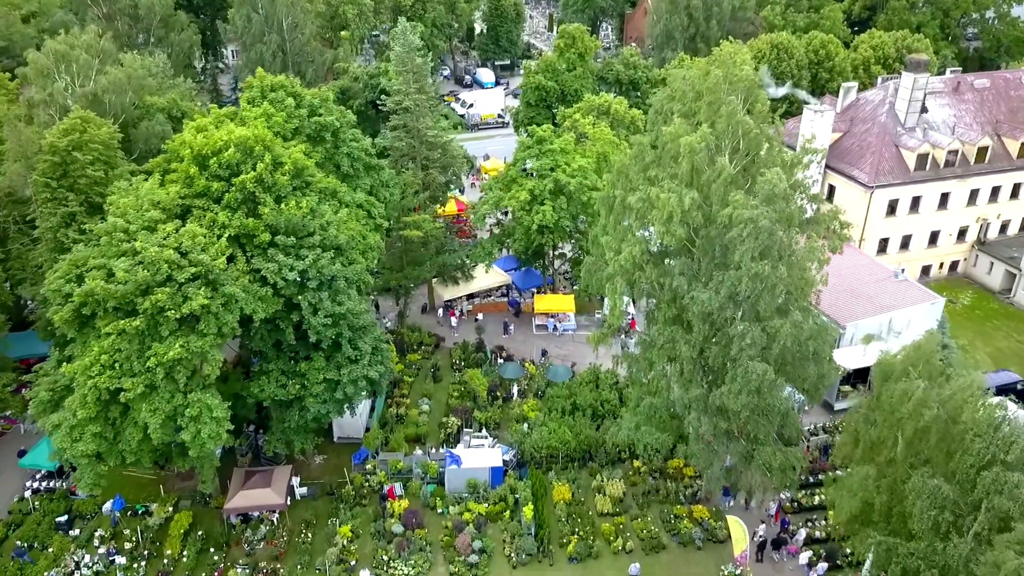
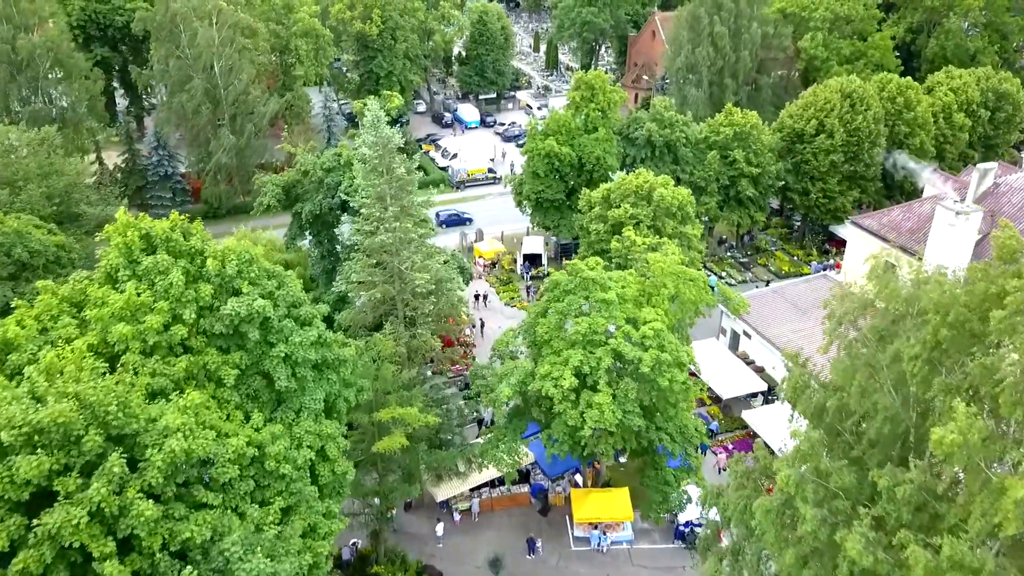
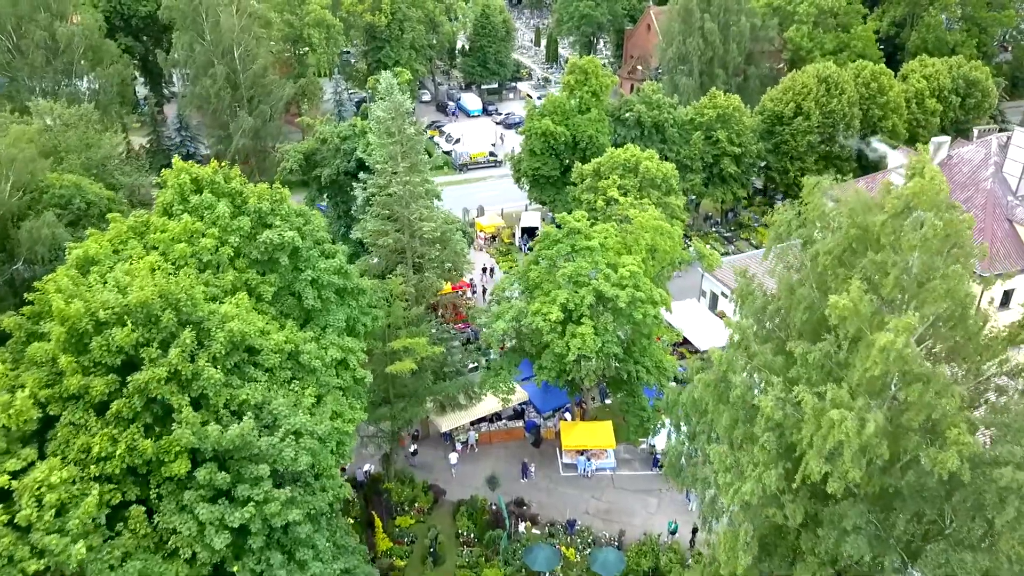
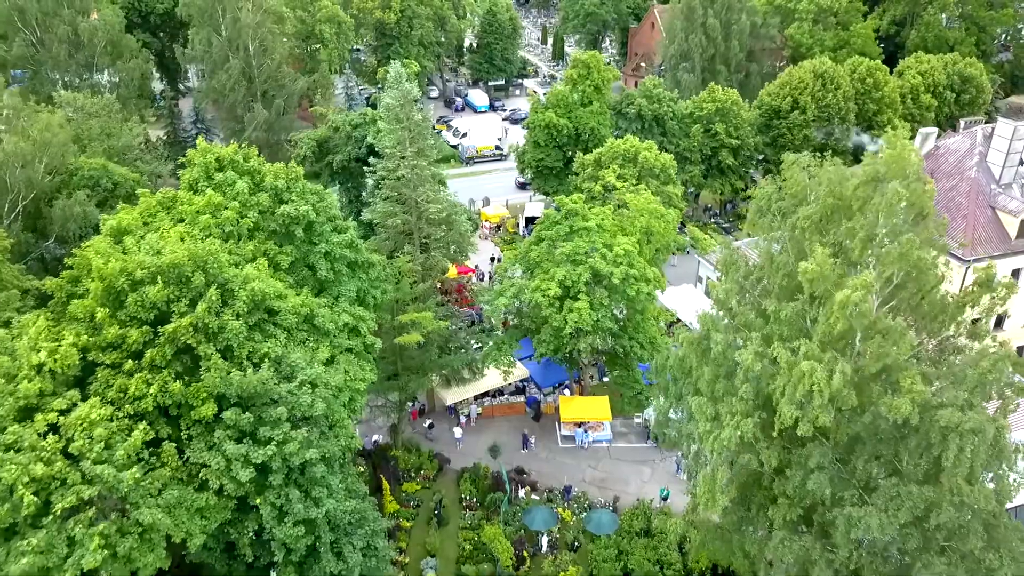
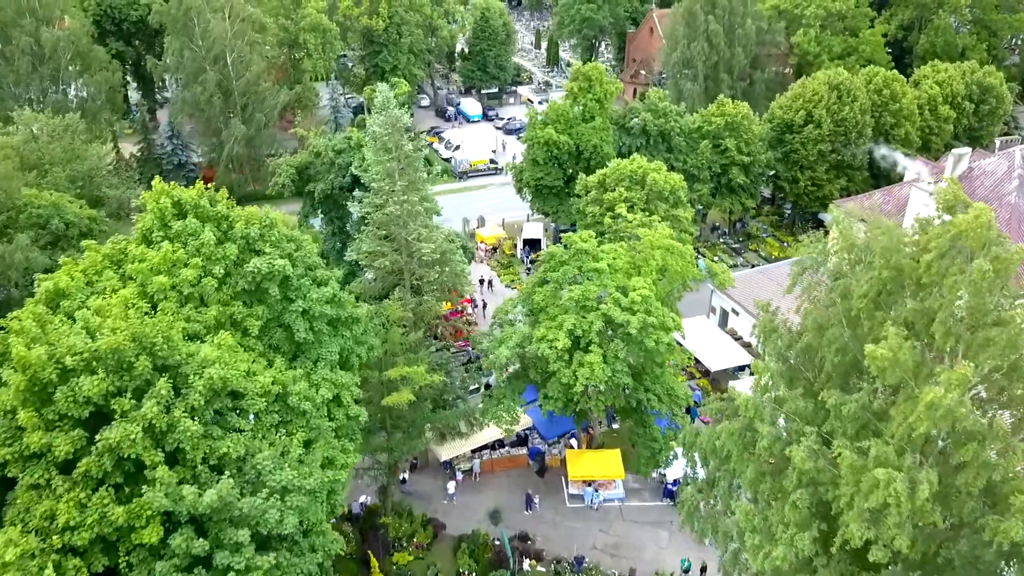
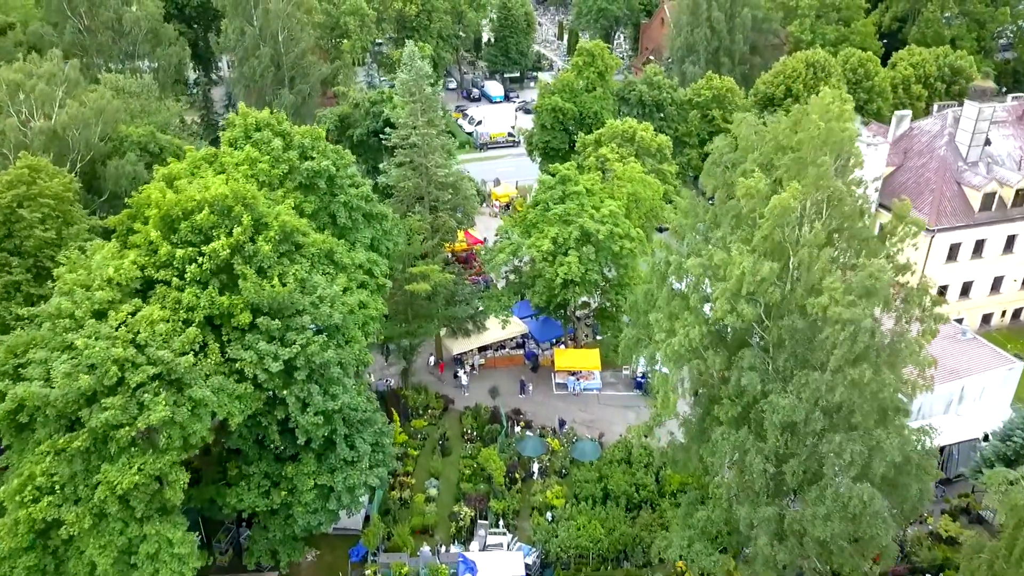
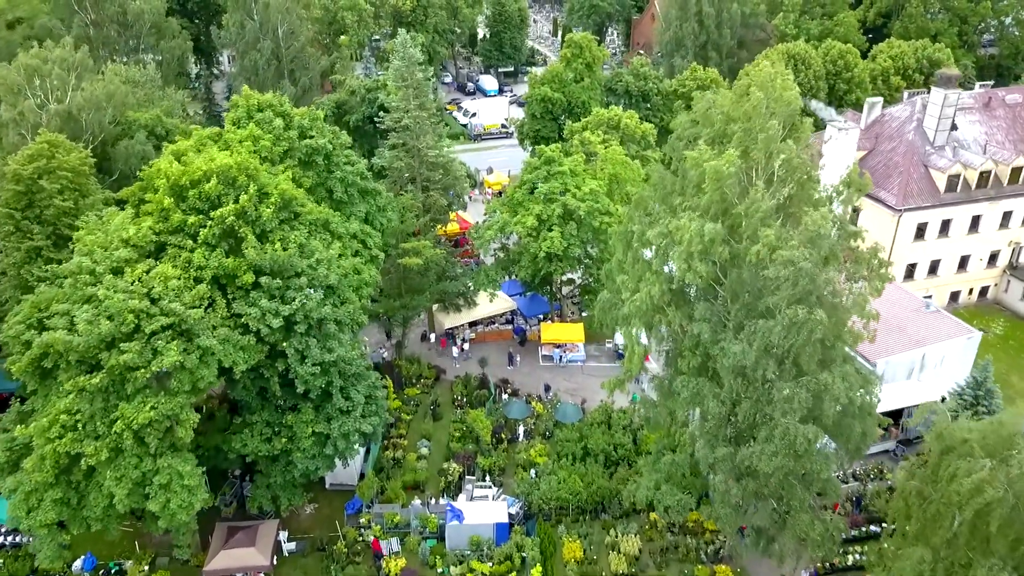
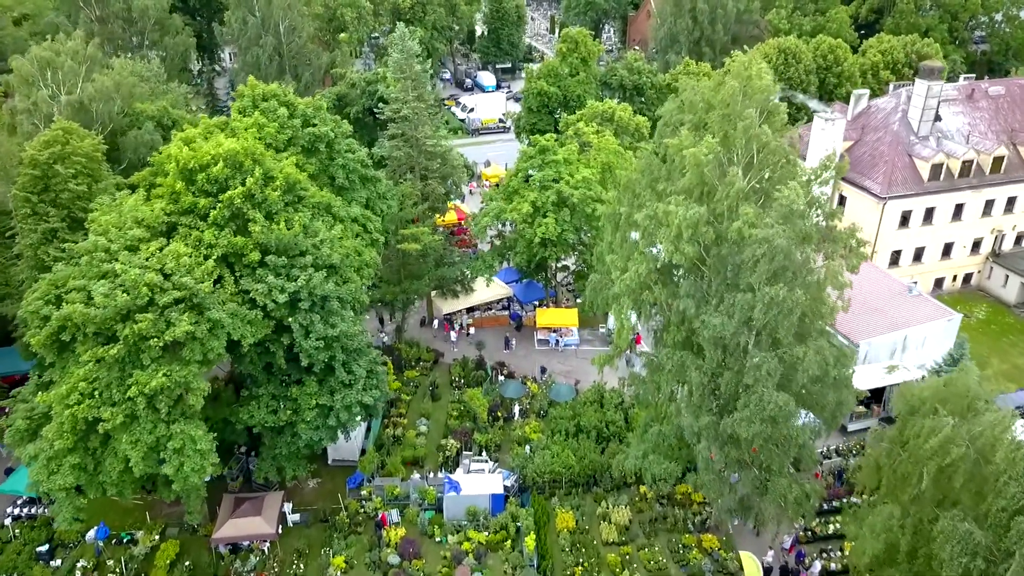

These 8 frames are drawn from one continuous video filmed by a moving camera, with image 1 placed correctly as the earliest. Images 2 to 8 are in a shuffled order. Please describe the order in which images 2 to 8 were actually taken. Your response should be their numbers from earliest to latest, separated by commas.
8, 7, 6, 4, 3, 5, 2
